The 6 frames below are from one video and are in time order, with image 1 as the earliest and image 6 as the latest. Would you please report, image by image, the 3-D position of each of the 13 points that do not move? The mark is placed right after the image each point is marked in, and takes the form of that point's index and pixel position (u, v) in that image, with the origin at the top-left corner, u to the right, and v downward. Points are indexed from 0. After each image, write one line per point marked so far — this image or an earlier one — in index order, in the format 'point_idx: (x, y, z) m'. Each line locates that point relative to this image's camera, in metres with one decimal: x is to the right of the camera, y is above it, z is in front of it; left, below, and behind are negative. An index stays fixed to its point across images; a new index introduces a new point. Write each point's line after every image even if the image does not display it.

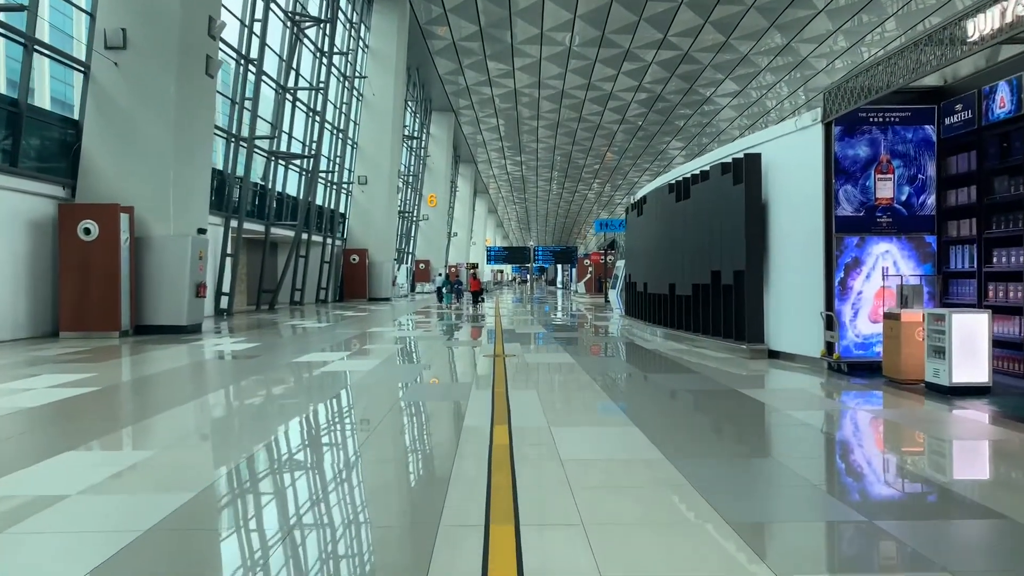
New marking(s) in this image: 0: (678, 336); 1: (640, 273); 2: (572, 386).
0: (+3.1, -0.9, +11.9) m
1: (+3.2, +0.4, +15.6) m
2: (+0.9, -1.4, +9.3) m
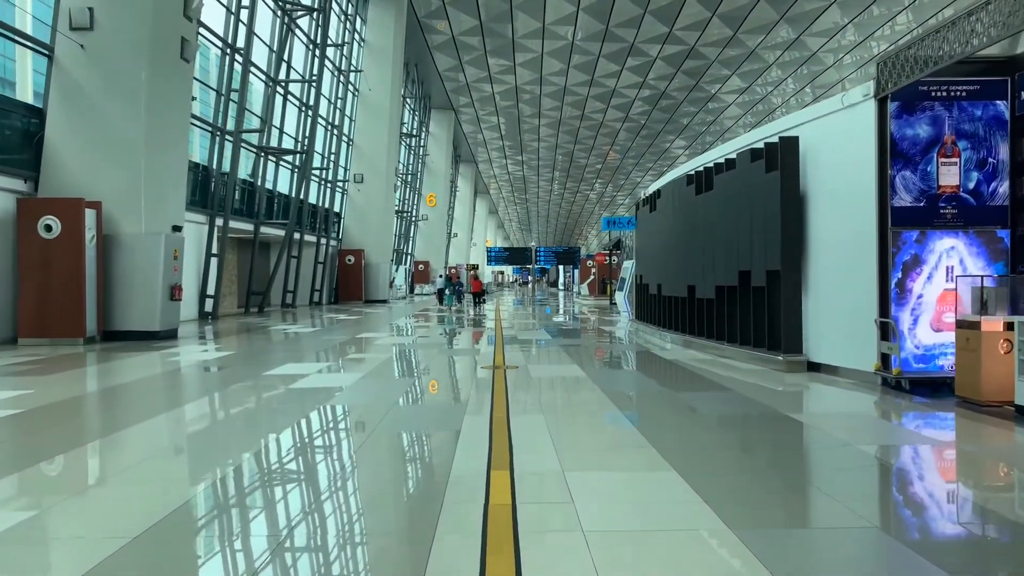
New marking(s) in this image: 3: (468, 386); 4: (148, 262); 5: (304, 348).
0: (+3.2, -1.0, +10.8) m
1: (+3.2, +0.3, +14.5) m
2: (+0.9, -1.4, +8.2) m
3: (-0.6, -1.4, +9.6) m
4: (-7.2, +0.5, +12.8) m
5: (-5.2, -1.5, +16.2) m
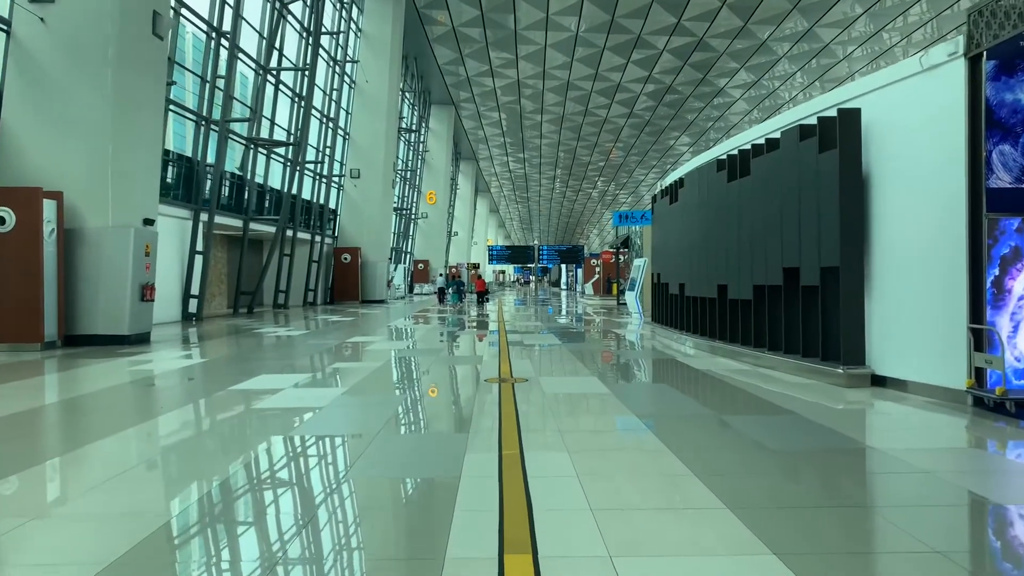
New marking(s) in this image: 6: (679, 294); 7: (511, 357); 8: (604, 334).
0: (+3.3, -1.0, +9.6) m
1: (+3.3, +0.3, +13.3) m
2: (+1.0, -1.4, +6.9) m
3: (-0.5, -1.4, +8.4) m
4: (-7.1, +0.5, +11.6) m
5: (-5.1, -1.5, +15.0) m
6: (+3.5, -0.1, +13.0) m
7: (0.0, -1.3, +12.2) m
8: (+2.4, -1.2, +17.0) m
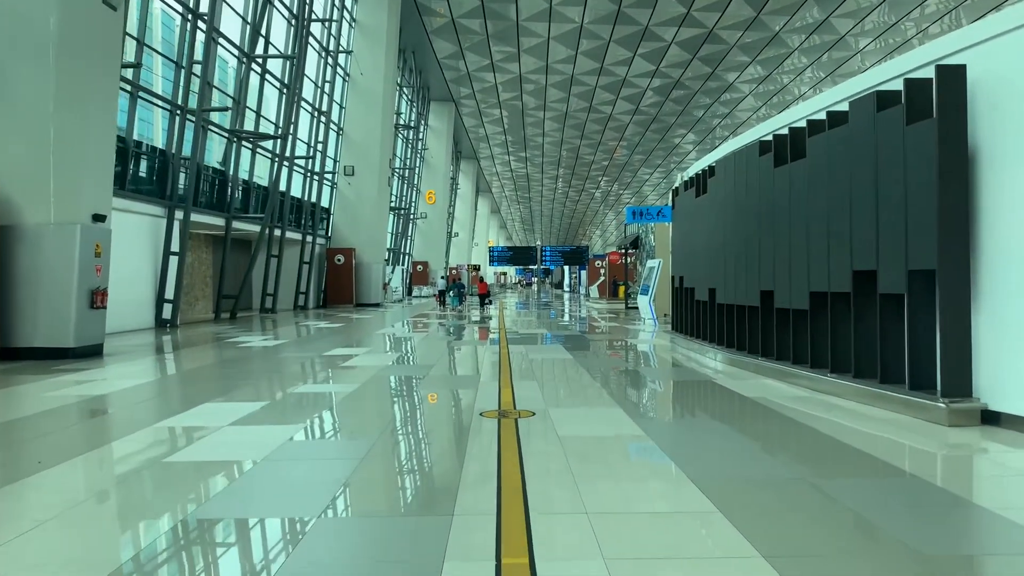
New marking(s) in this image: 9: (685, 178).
0: (+3.3, -1.1, +8.1) m
1: (+3.4, +0.3, +11.8) m
2: (+1.0, -1.5, +5.4) m
3: (-0.5, -1.5, +6.9) m
4: (-7.1, +0.4, +10.1) m
5: (-5.0, -1.6, +13.5) m
6: (+3.5, -0.2, +11.5) m
7: (0.0, -1.4, +10.7) m
8: (+2.5, -1.3, +15.4) m
9: (+3.5, +2.2, +12.9) m
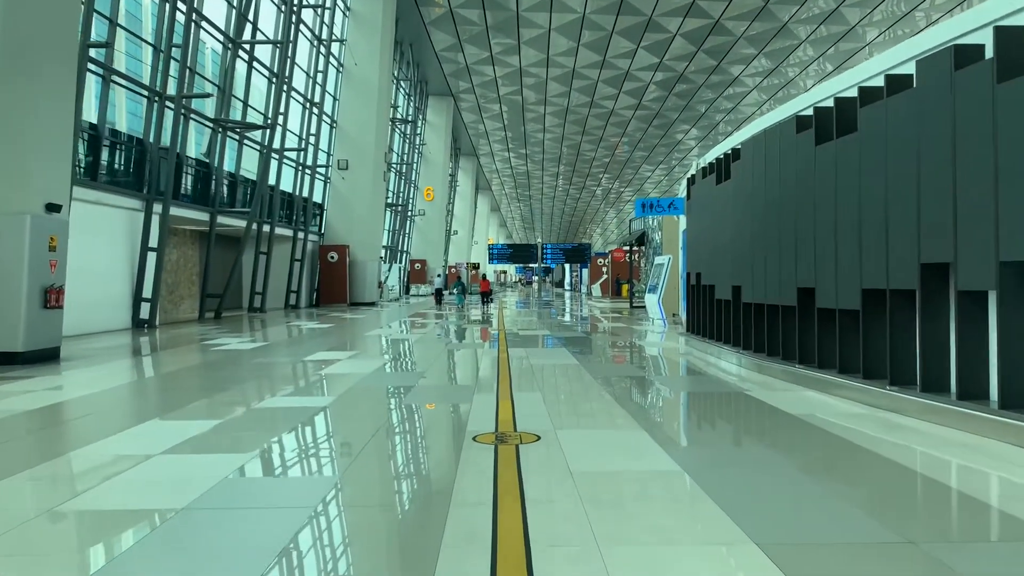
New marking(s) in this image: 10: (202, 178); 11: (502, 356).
0: (+3.3, -1.0, +7.1) m
1: (+3.4, +0.3, +10.7) m
2: (+1.0, -1.4, +4.4) m
3: (-0.5, -1.4, +5.9) m
4: (-7.1, +0.5, +9.1) m
5: (-5.0, -1.5, +12.4) m
6: (+3.5, -0.2, +10.5) m
7: (0.0, -1.4, +9.7) m
8: (+2.5, -1.2, +14.4) m
9: (+3.5, +2.2, +11.8) m
10: (-9.2, +3.2, +19.1) m
11: (-0.2, -1.3, +12.4) m
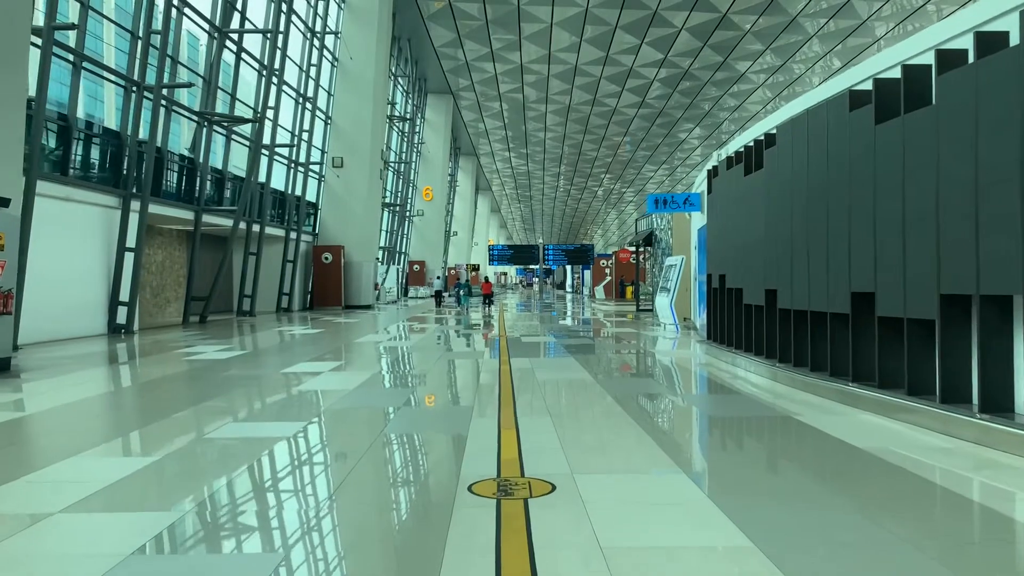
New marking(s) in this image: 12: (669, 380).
0: (+3.3, -1.1, +6.0) m
1: (+3.4, +0.2, +9.7) m
2: (+1.1, -1.5, +3.4) m
3: (-0.5, -1.5, +4.9) m
4: (-7.0, +0.4, +8.1) m
5: (-5.0, -1.6, +11.4) m
6: (+3.6, -0.2, +9.5) m
7: (+0.1, -1.4, +8.7) m
8: (+2.5, -1.3, +13.4) m
9: (+3.5, +2.2, +10.8) m
10: (-9.2, +3.2, +18.1) m
11: (-0.2, -1.4, +11.4) m
12: (+2.1, -1.3, +8.8) m
